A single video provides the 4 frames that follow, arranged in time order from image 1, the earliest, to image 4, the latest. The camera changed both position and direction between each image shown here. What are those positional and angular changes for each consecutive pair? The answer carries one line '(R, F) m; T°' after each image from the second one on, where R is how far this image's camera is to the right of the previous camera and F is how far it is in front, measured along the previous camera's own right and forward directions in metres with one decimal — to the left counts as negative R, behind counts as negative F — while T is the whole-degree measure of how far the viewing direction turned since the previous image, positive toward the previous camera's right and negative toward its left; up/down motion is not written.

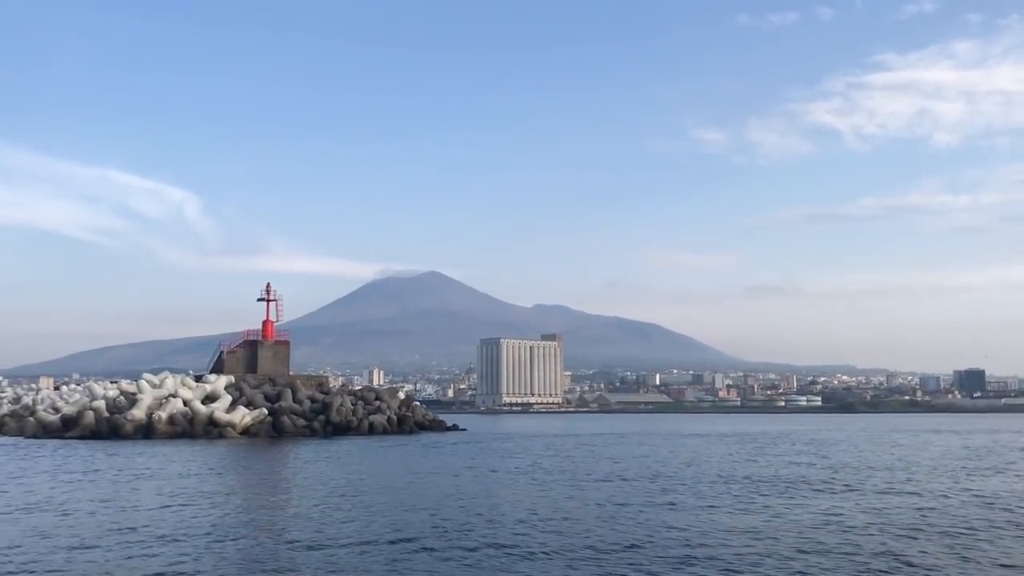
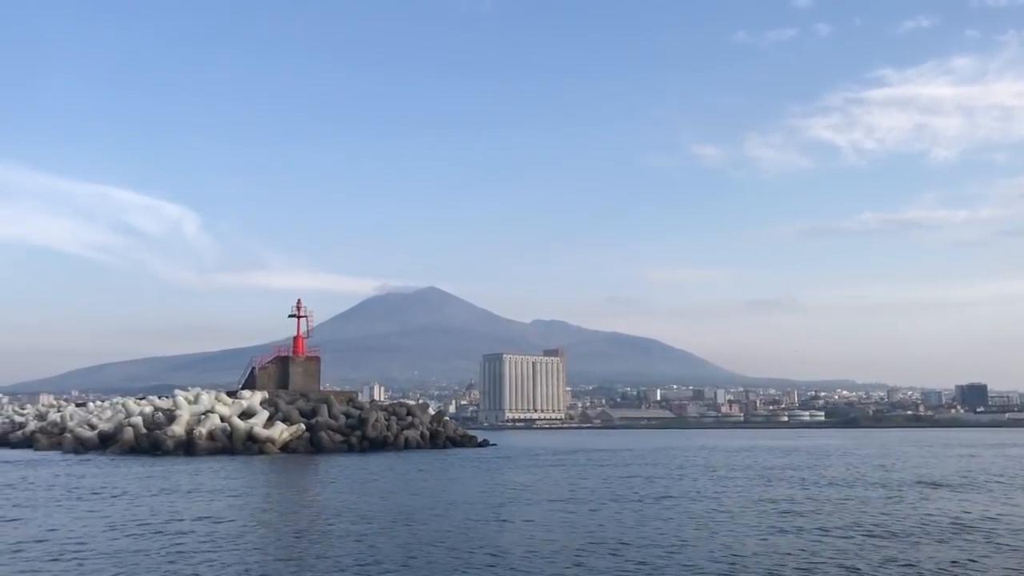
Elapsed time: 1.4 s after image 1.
(-1.2, -0.3) m; 0°
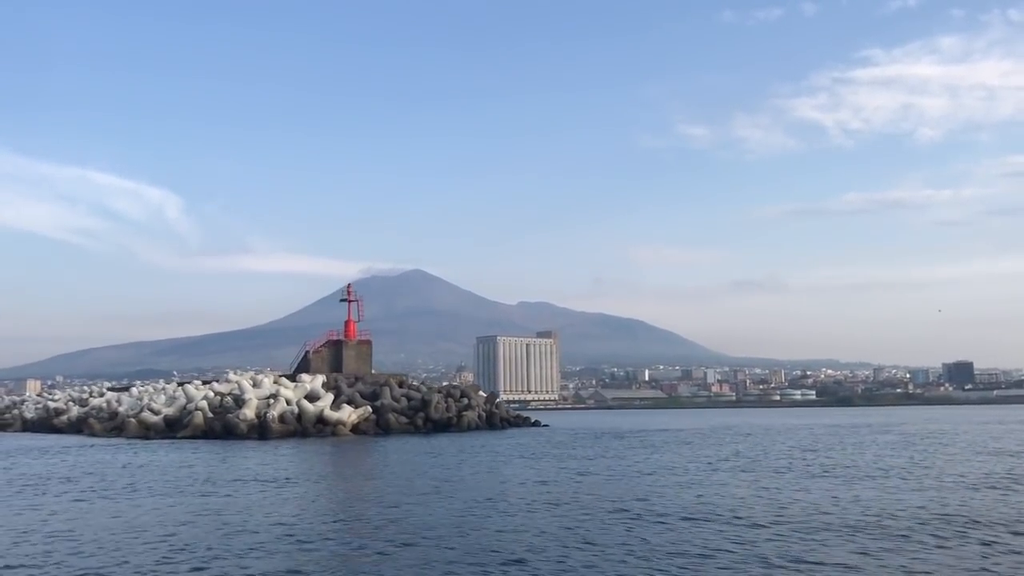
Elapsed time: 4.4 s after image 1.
(-2.5, -0.4) m; +1°
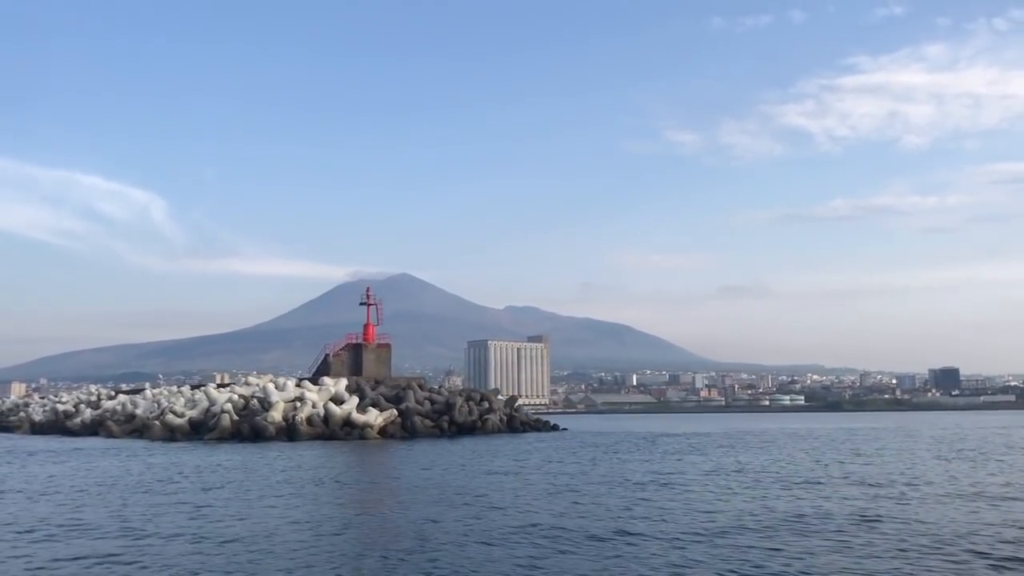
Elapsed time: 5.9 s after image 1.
(-1.2, -0.2) m; +1°
